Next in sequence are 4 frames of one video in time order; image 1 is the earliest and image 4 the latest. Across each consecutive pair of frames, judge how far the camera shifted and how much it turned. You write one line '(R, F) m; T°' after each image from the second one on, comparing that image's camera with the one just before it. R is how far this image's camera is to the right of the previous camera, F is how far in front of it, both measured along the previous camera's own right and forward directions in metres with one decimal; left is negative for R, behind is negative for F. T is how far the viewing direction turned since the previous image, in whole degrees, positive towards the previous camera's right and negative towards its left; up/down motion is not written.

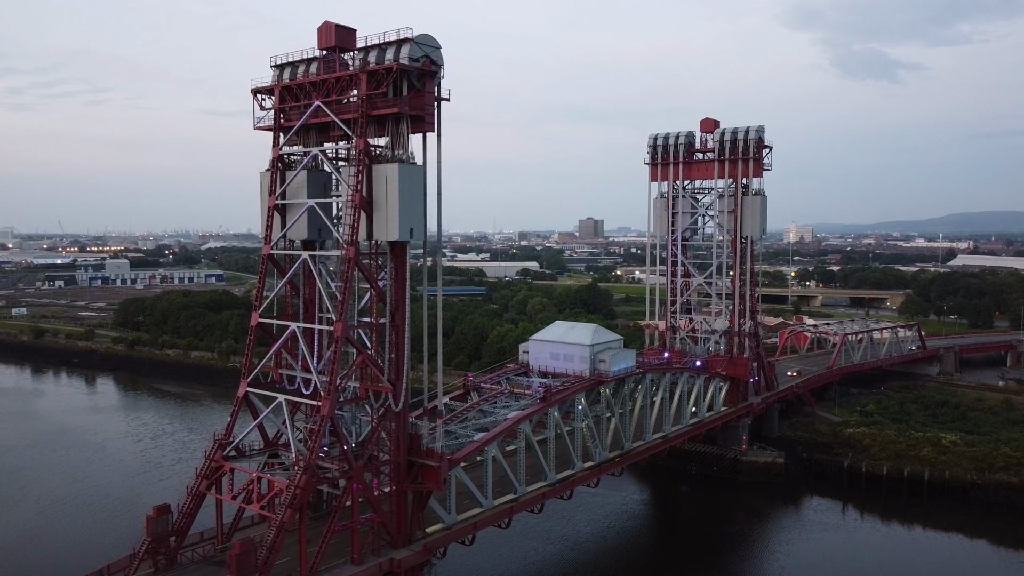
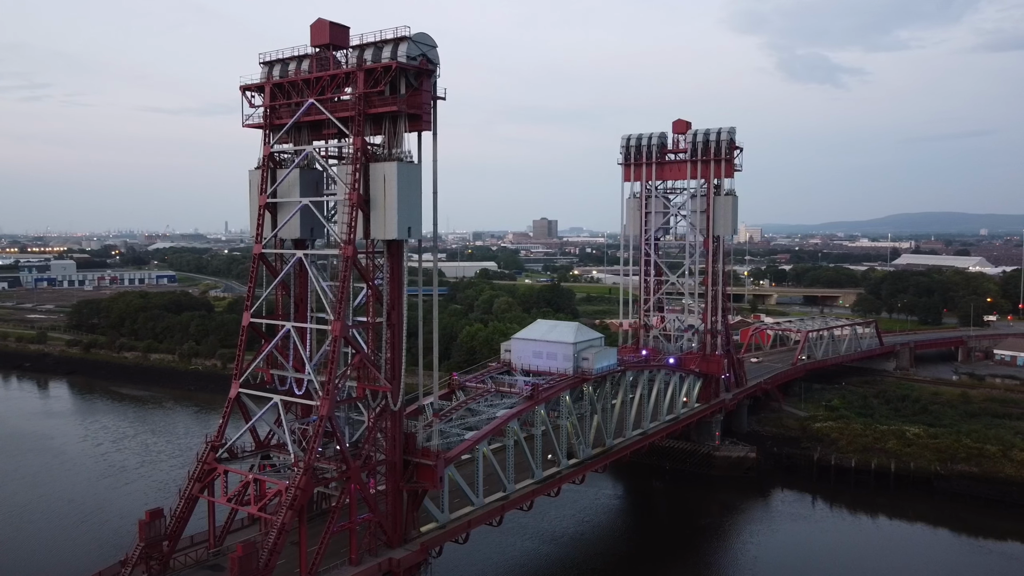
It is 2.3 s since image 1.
(-0.7, -0.1) m; +3°
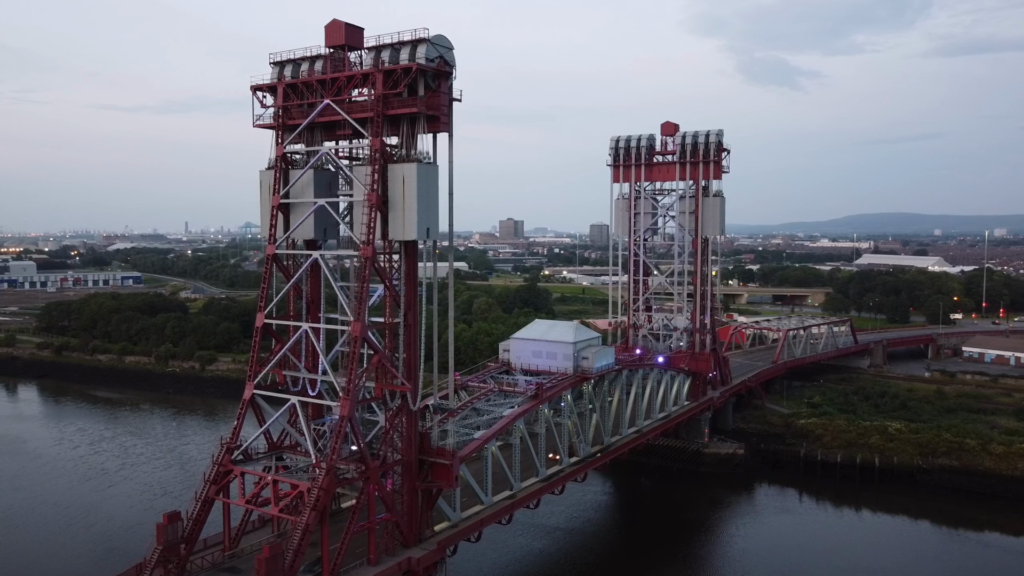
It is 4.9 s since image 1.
(-0.8, -0.1) m; +2°
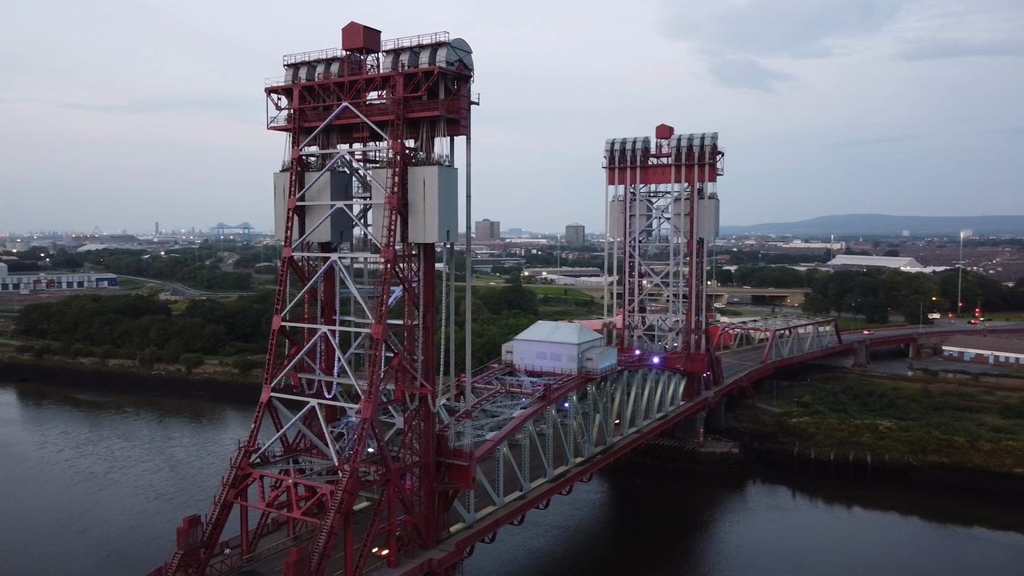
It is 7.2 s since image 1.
(-0.7, -0.1) m; +2°
